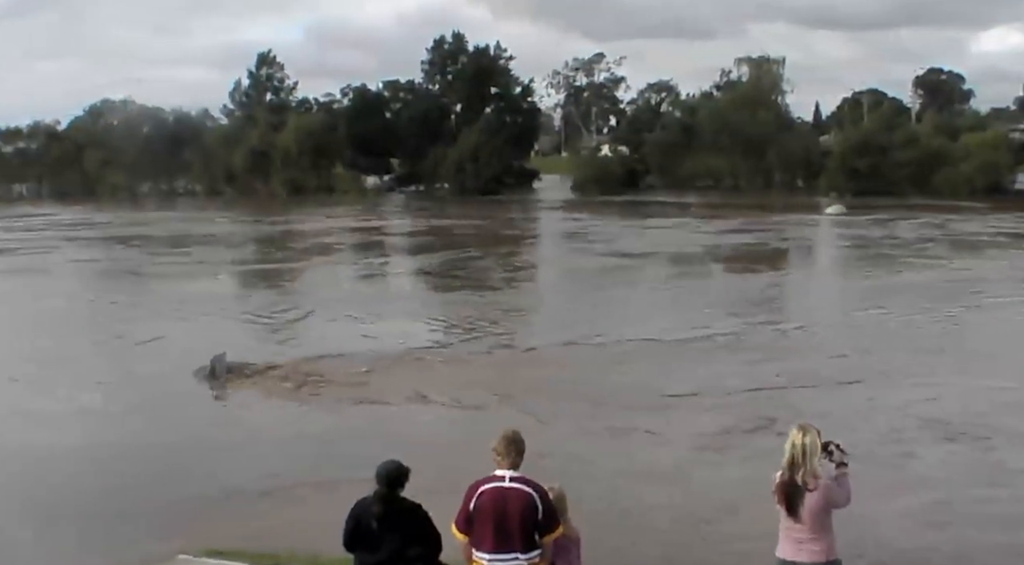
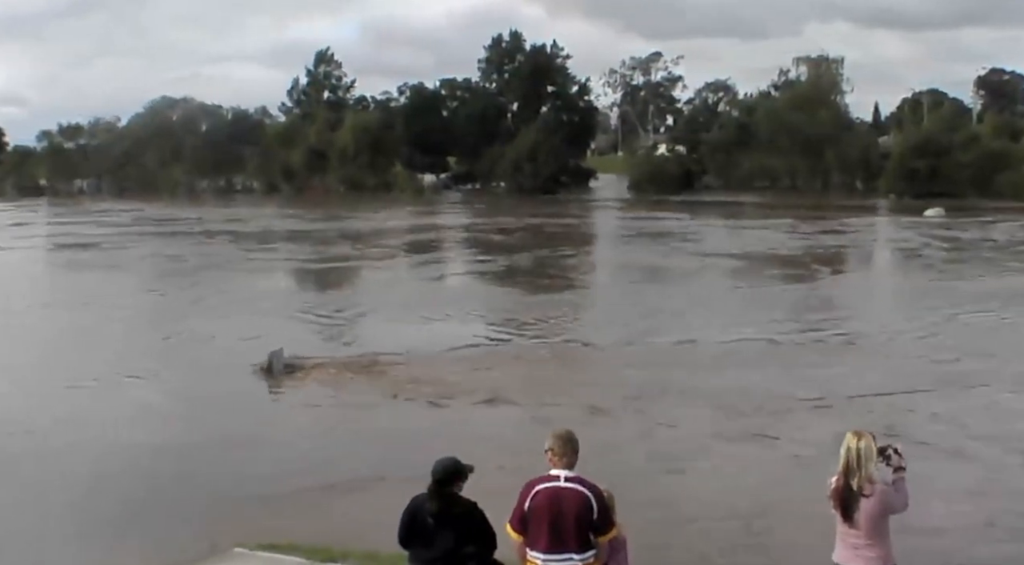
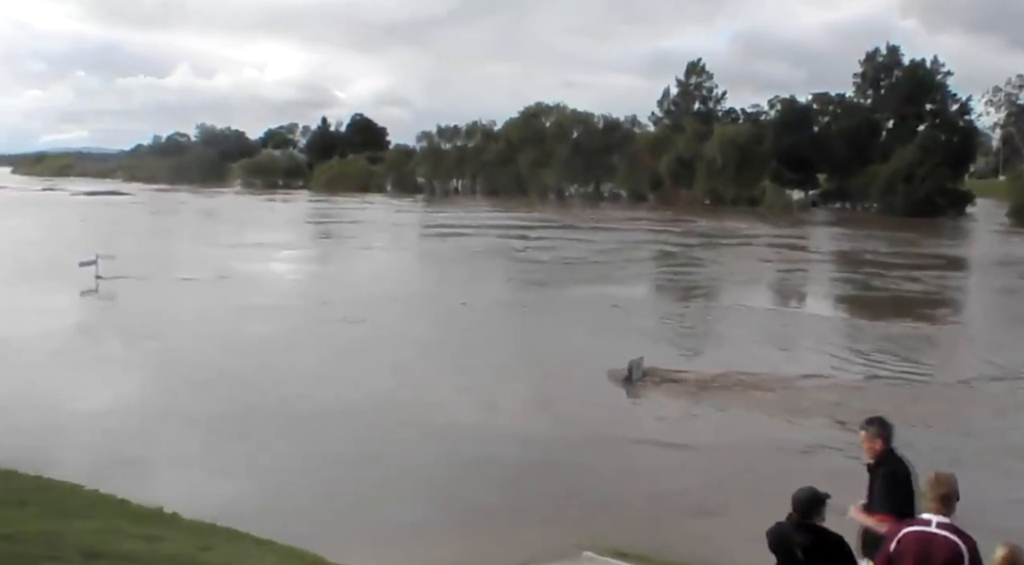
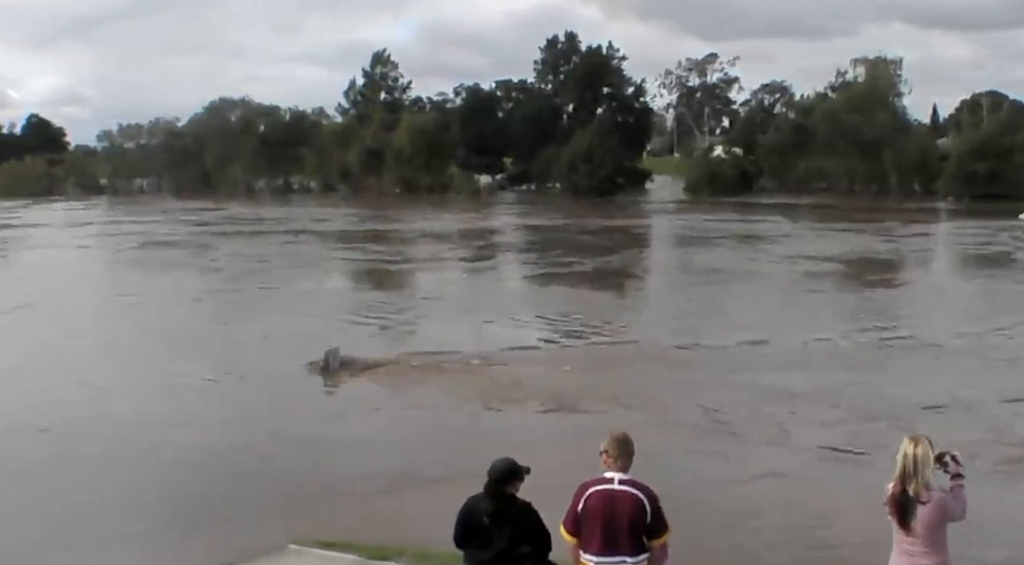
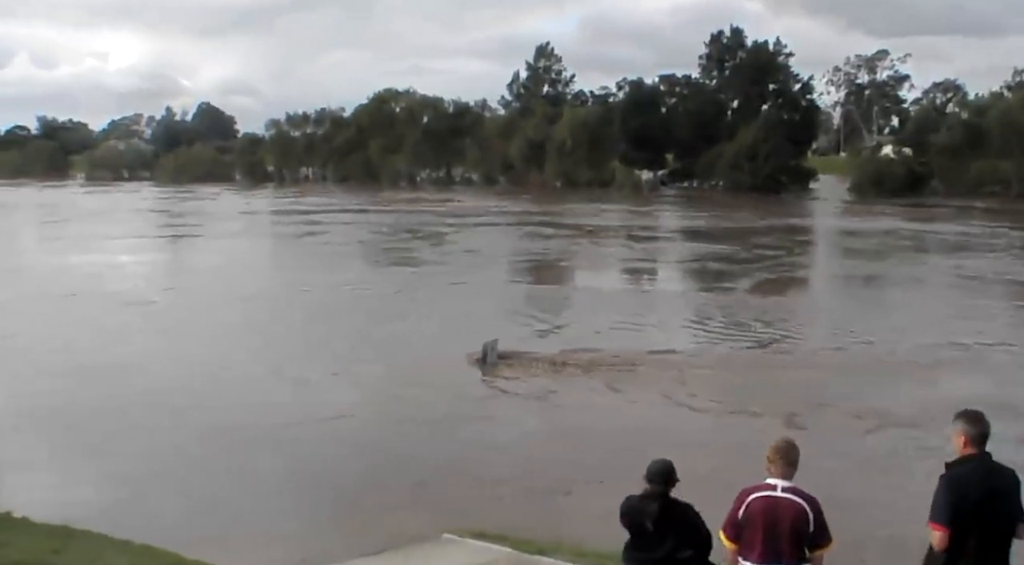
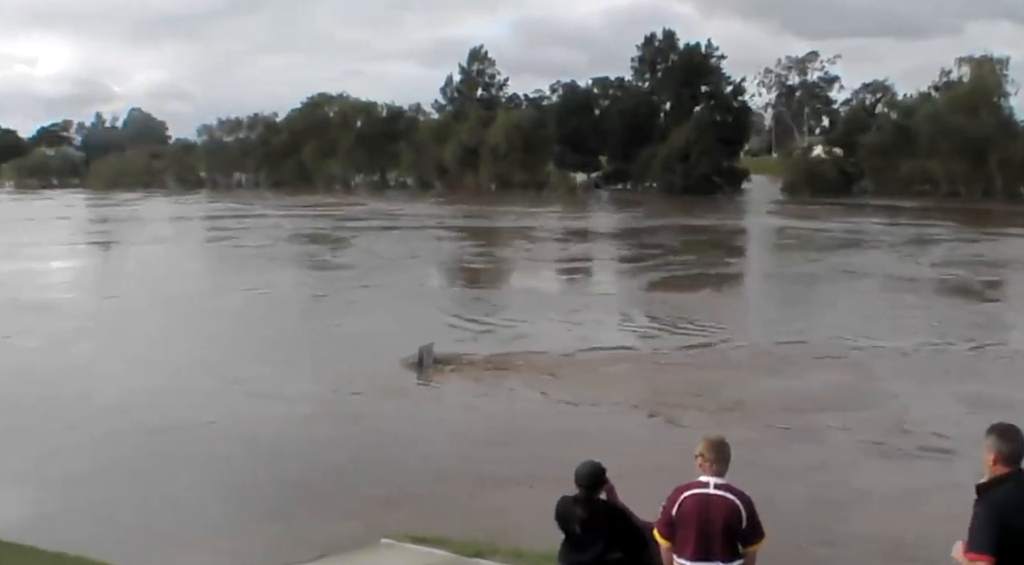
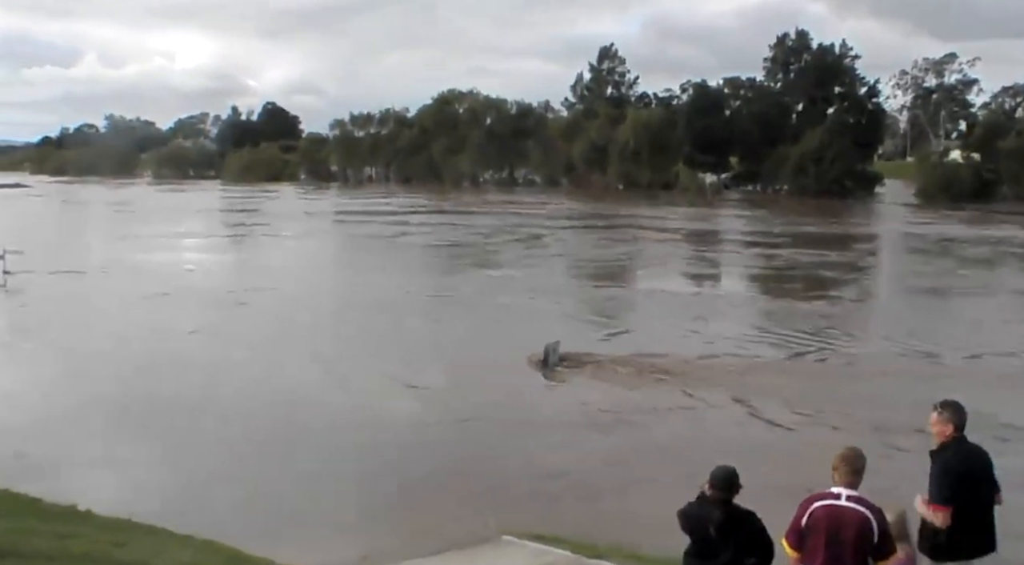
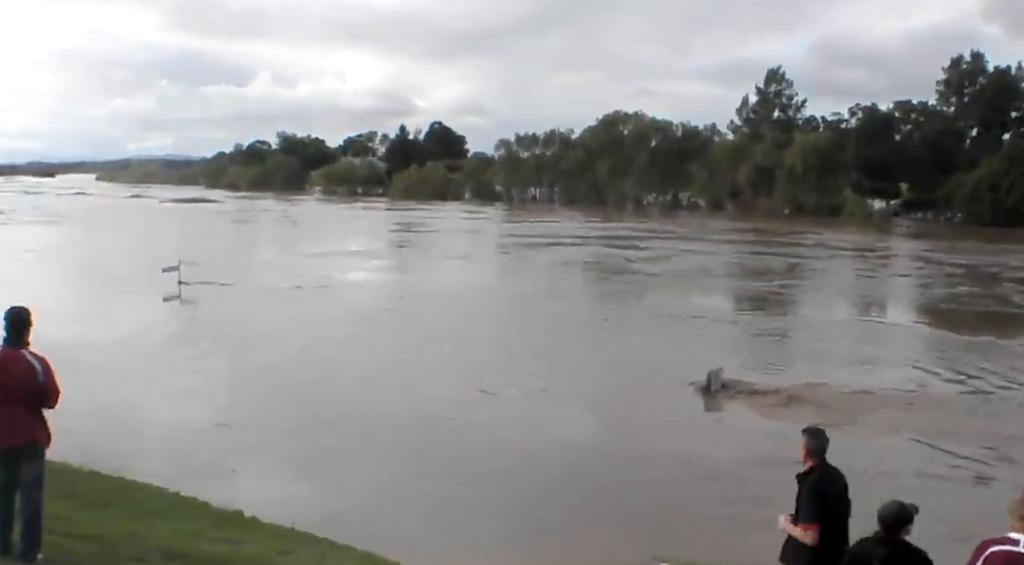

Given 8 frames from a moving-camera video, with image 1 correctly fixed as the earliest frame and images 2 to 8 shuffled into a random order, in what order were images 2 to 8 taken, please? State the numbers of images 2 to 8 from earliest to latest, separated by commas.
2, 4, 6, 5, 7, 3, 8
